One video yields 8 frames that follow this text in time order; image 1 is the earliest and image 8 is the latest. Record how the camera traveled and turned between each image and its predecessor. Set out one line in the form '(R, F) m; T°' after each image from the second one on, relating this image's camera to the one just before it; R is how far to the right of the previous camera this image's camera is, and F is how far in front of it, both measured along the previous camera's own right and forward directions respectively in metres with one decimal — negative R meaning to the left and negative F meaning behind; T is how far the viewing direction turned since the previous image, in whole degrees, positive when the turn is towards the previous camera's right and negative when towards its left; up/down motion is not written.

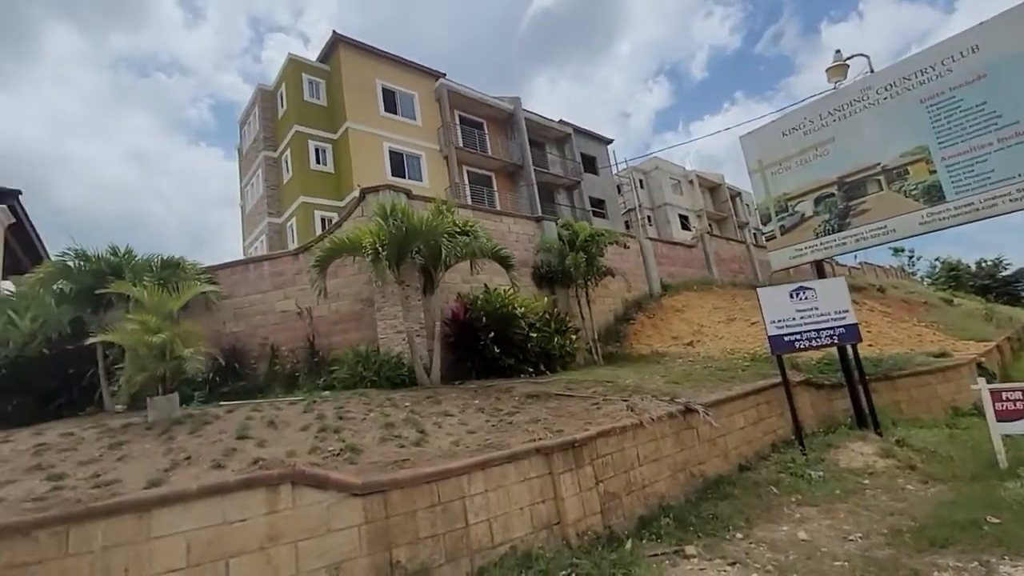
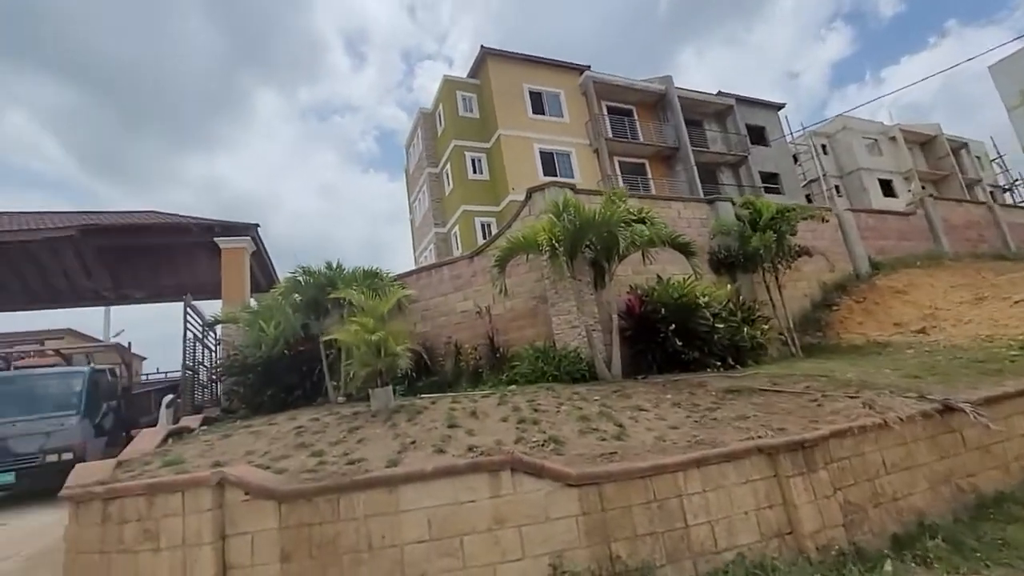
(-0.4, 0.0) m; -17°
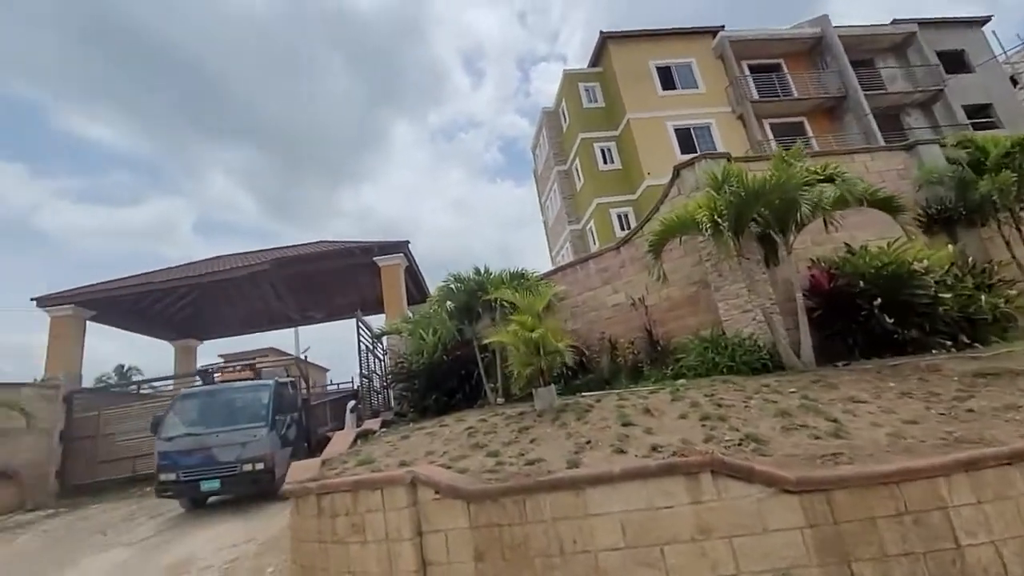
(-0.3, +0.2) m; -15°
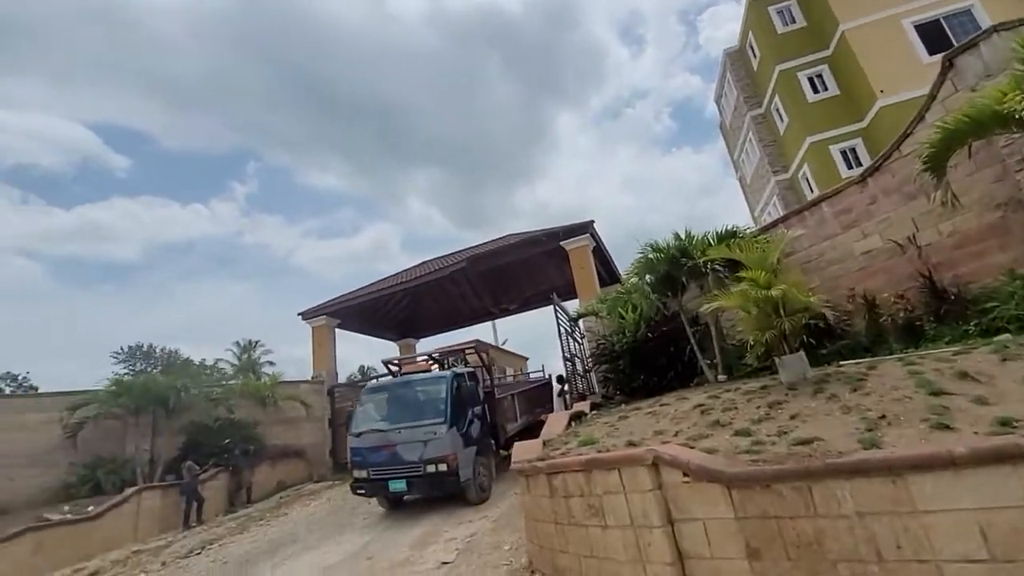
(-0.3, +0.3) m; -21°
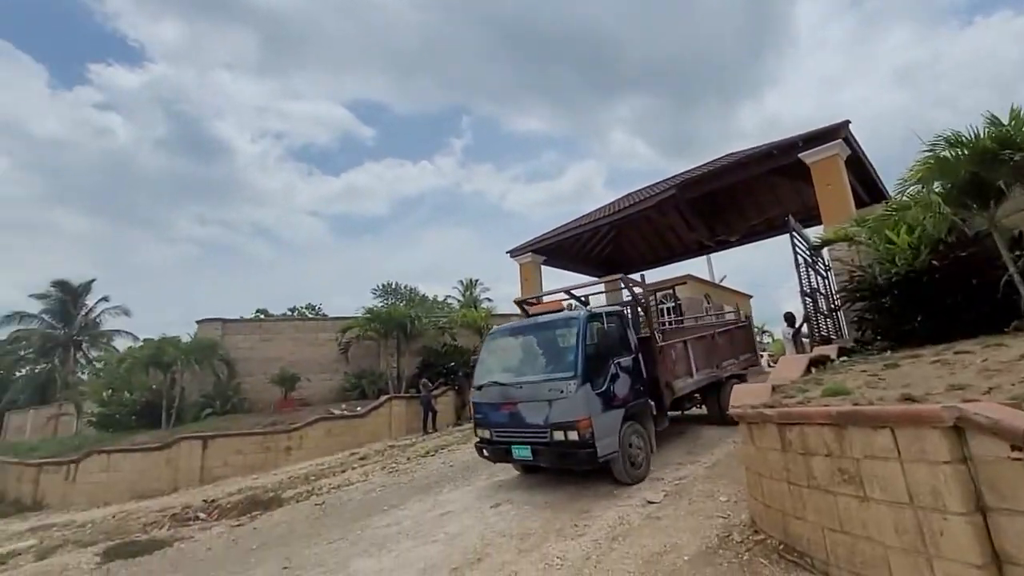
(-0.1, +0.4) m; -23°
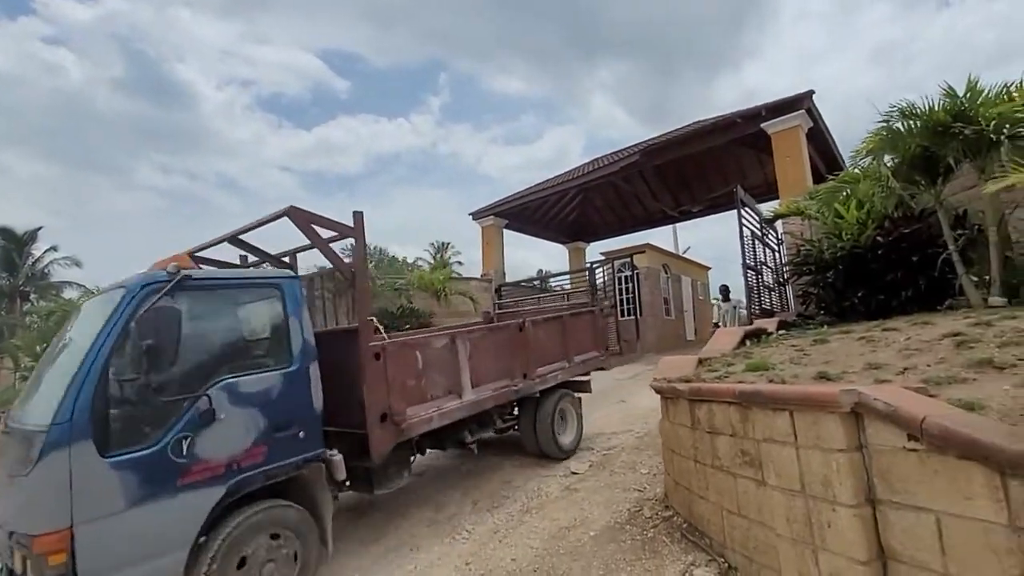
(+0.5, +0.3) m; +3°
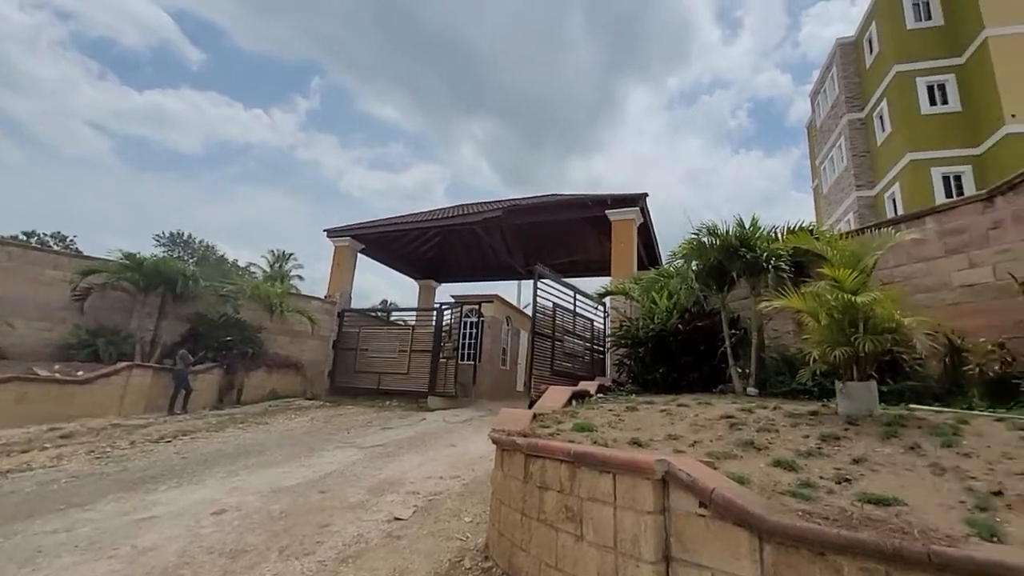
(-0.1, -0.1) m; +18°
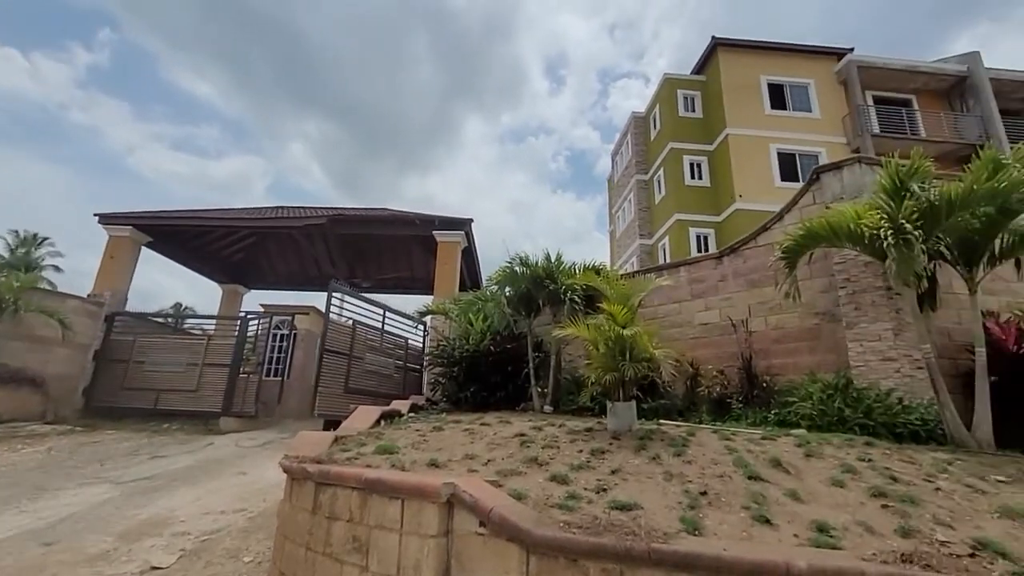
(+0.1, -0.1) m; +20°
